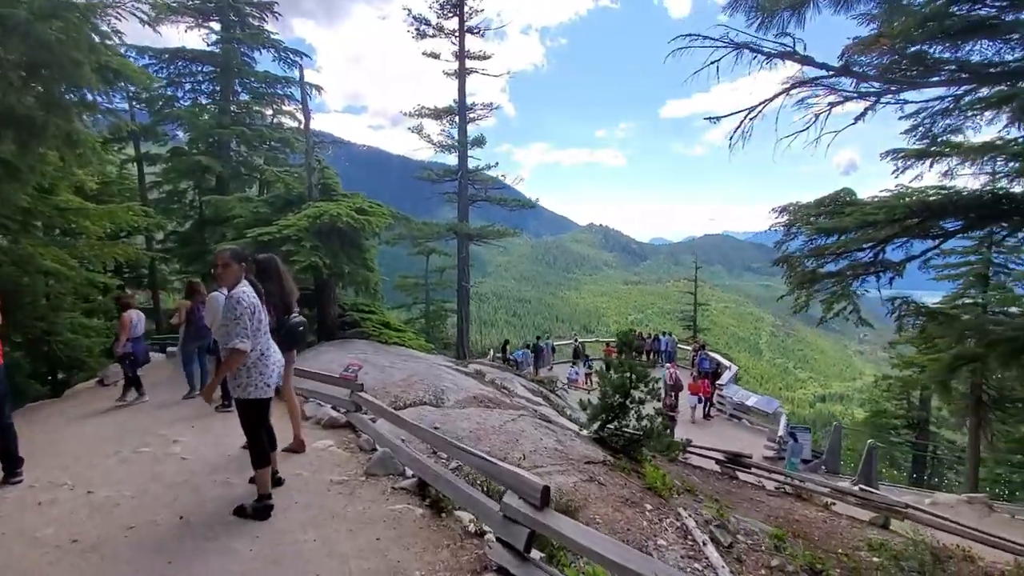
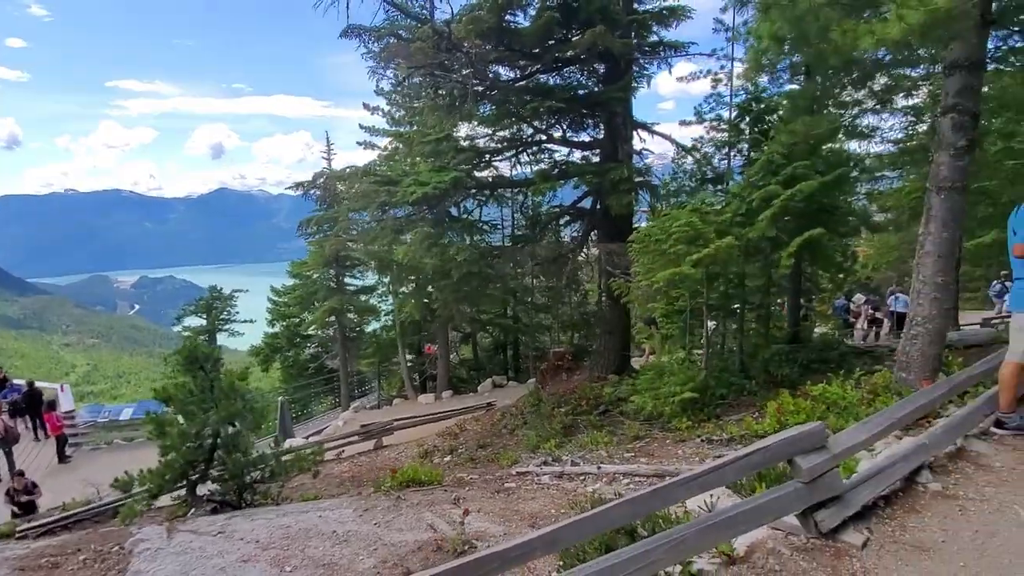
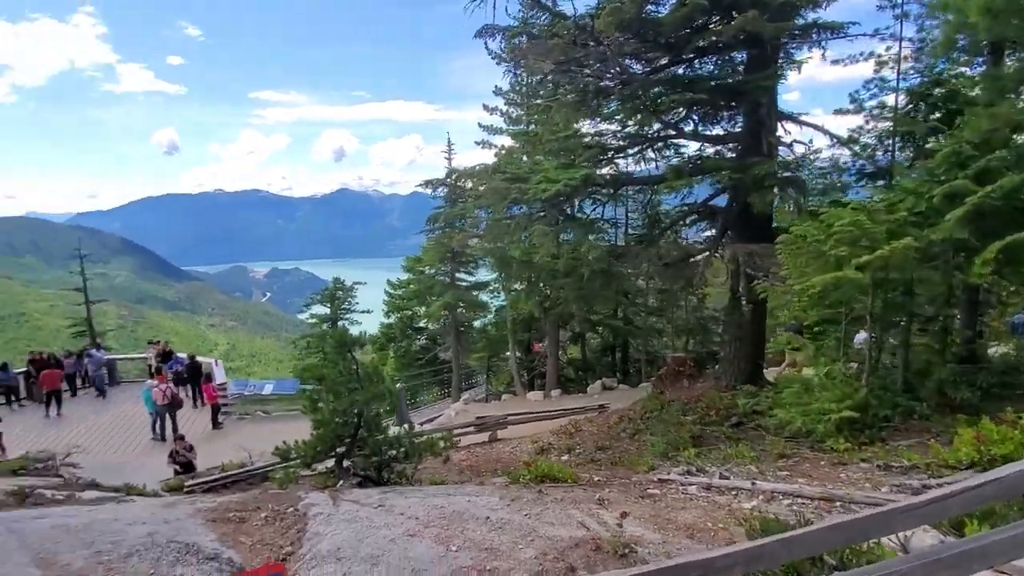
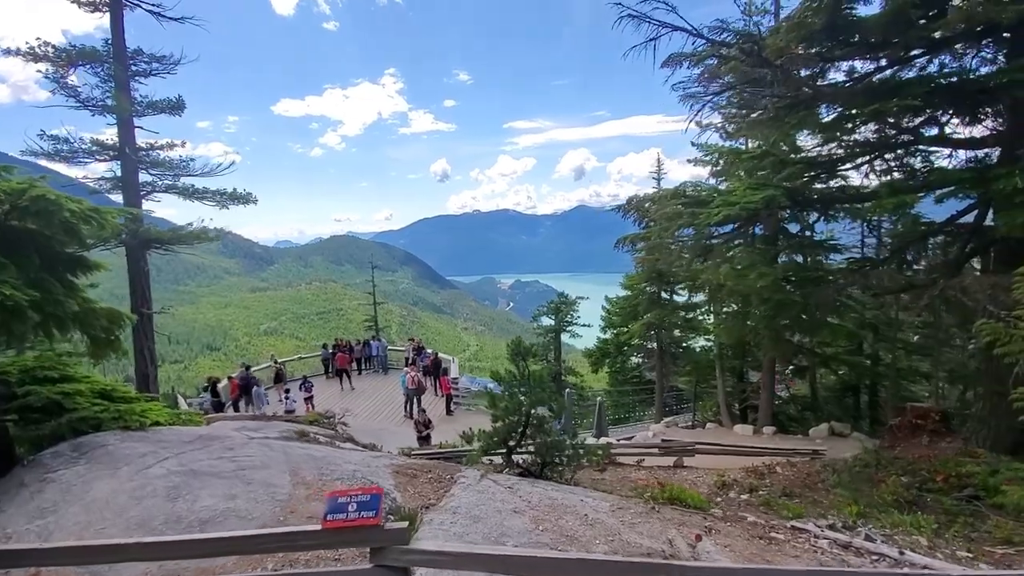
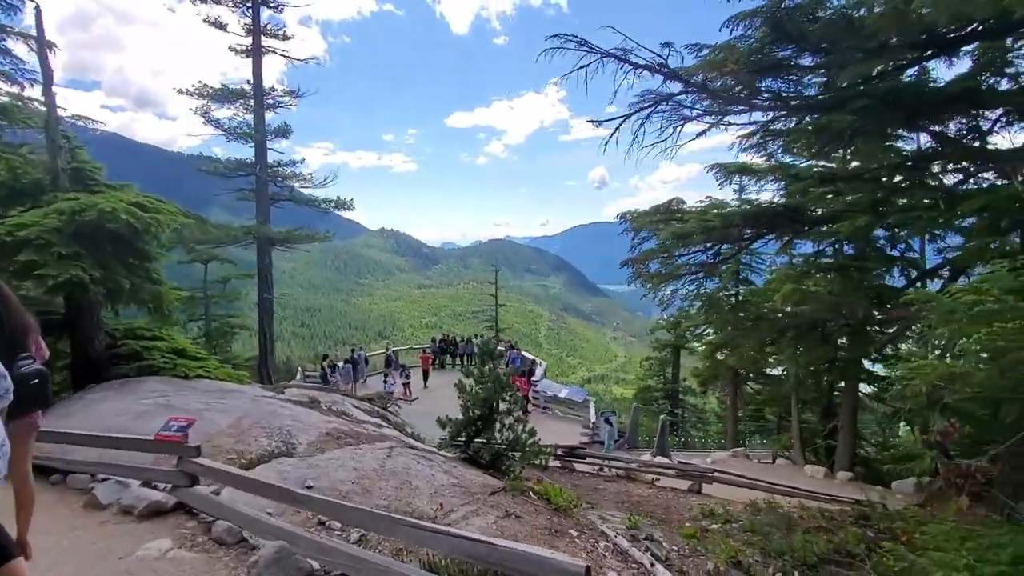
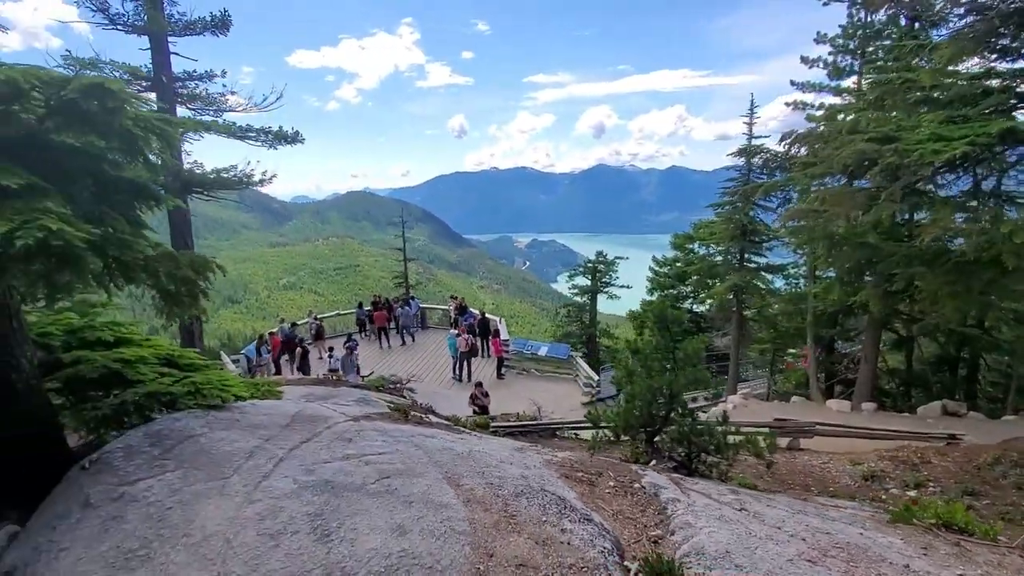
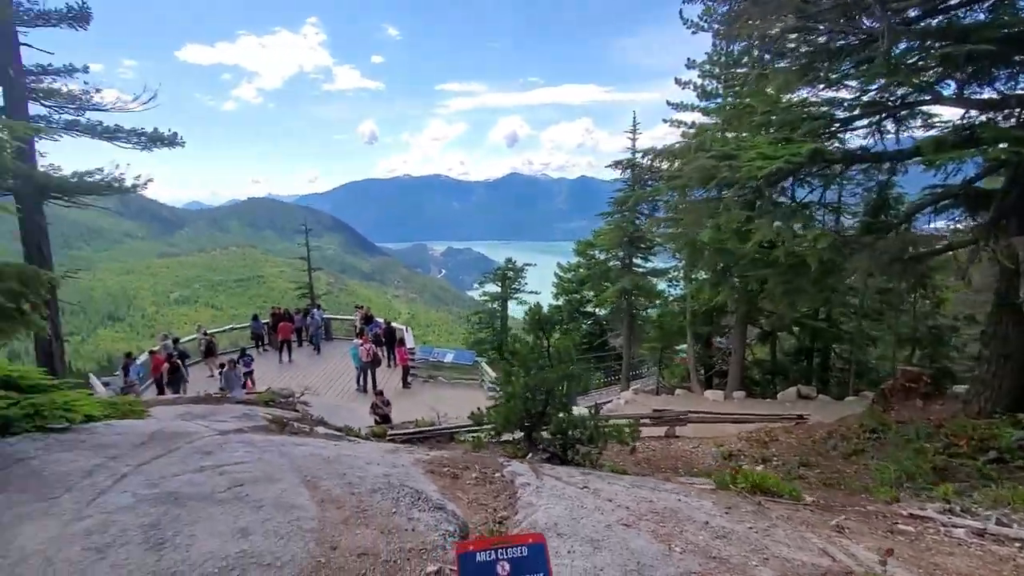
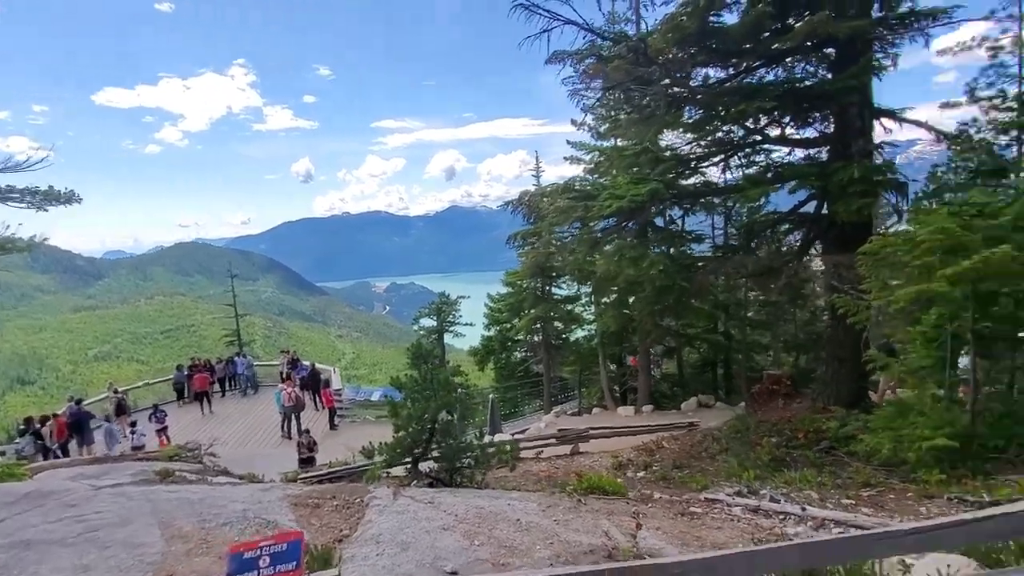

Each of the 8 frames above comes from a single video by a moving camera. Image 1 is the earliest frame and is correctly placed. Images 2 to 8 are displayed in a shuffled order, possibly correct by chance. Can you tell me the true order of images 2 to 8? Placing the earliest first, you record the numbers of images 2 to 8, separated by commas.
5, 4, 8, 2, 3, 7, 6
